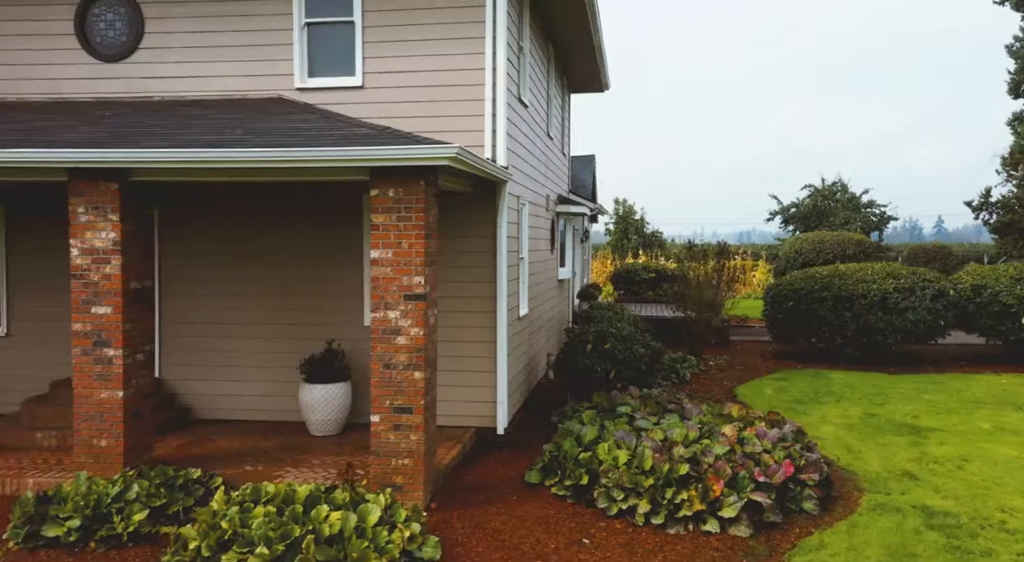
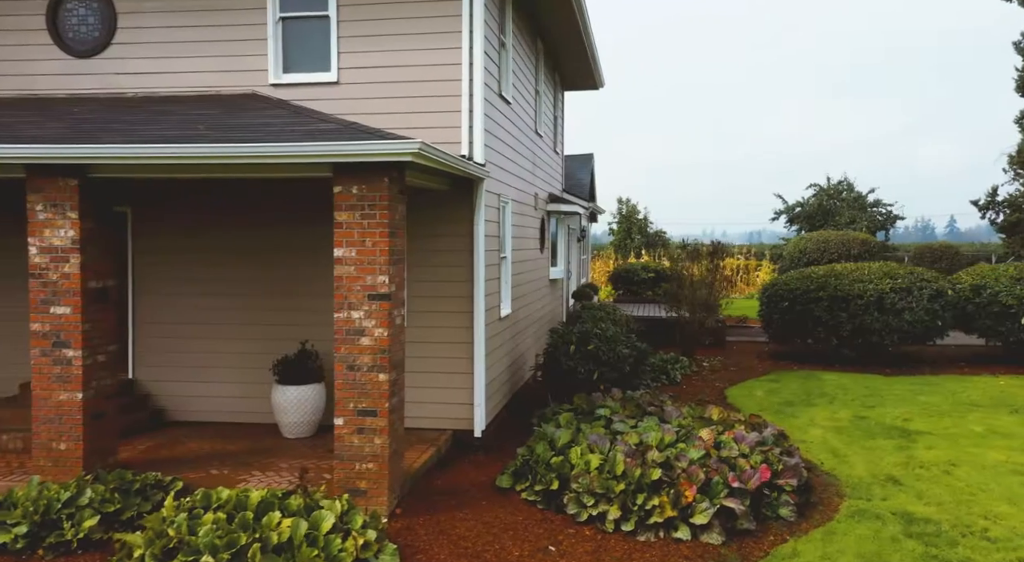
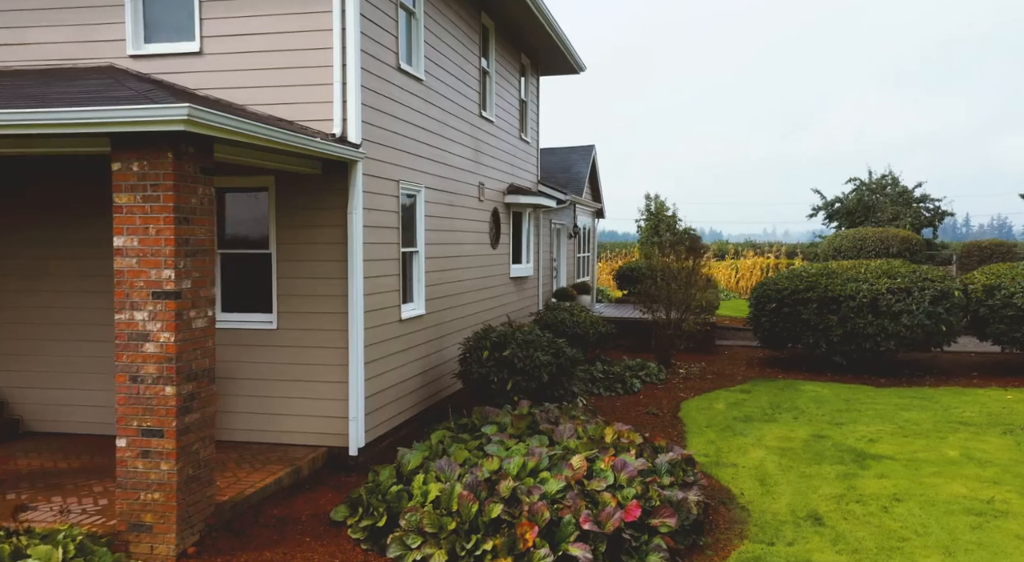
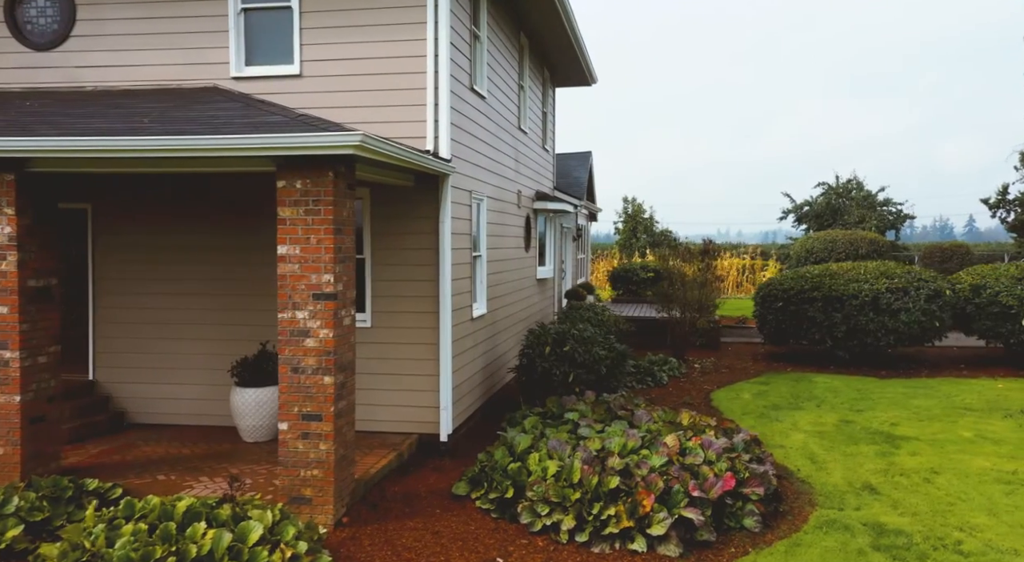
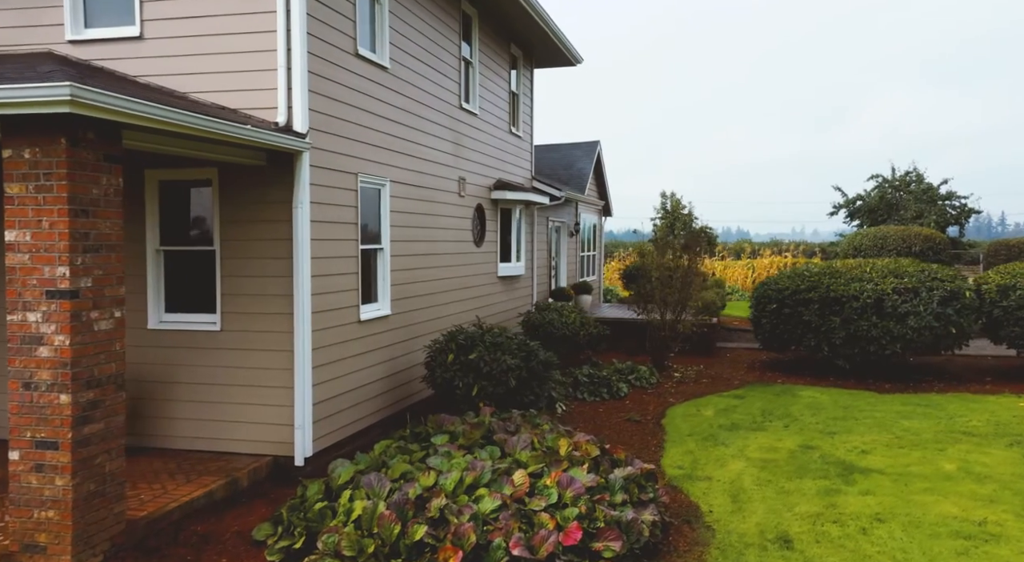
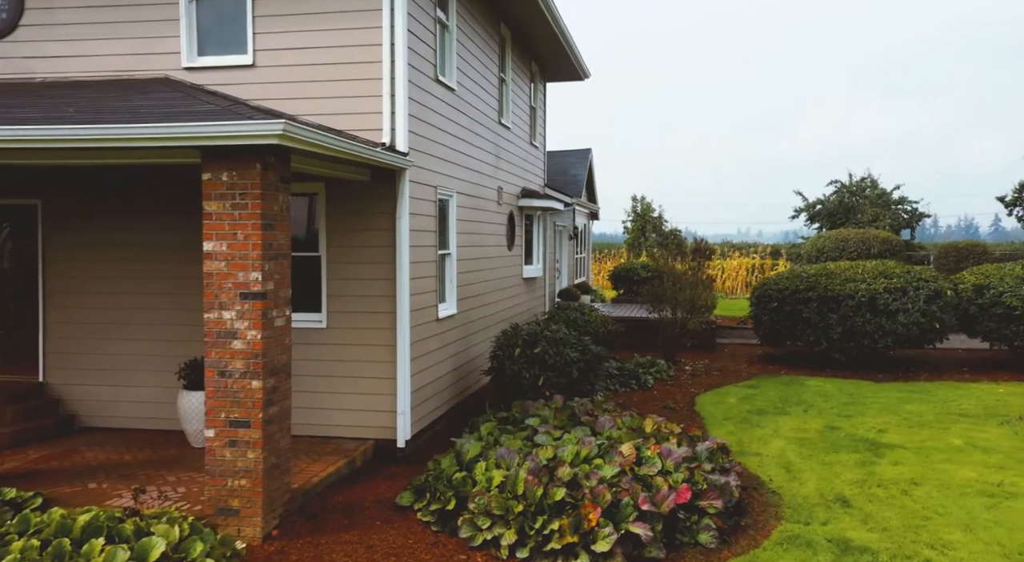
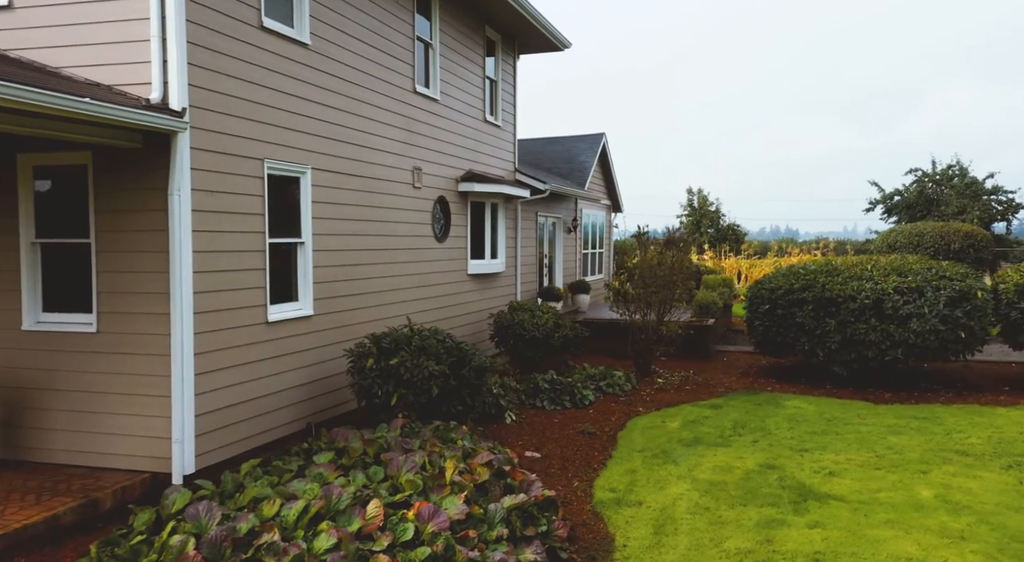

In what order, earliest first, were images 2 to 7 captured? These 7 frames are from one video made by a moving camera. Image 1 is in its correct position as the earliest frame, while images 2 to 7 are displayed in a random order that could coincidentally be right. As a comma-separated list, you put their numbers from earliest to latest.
2, 4, 6, 3, 5, 7
